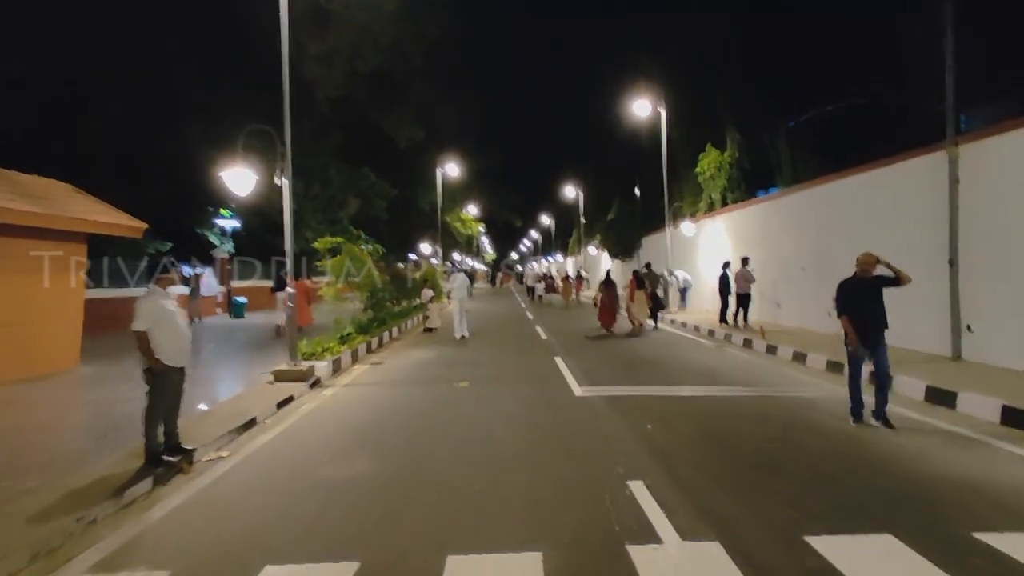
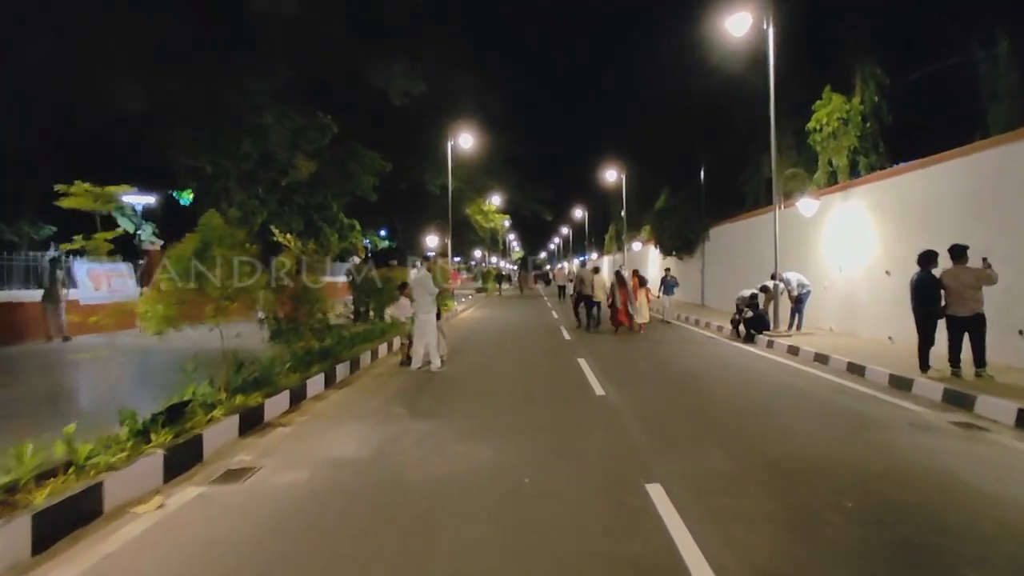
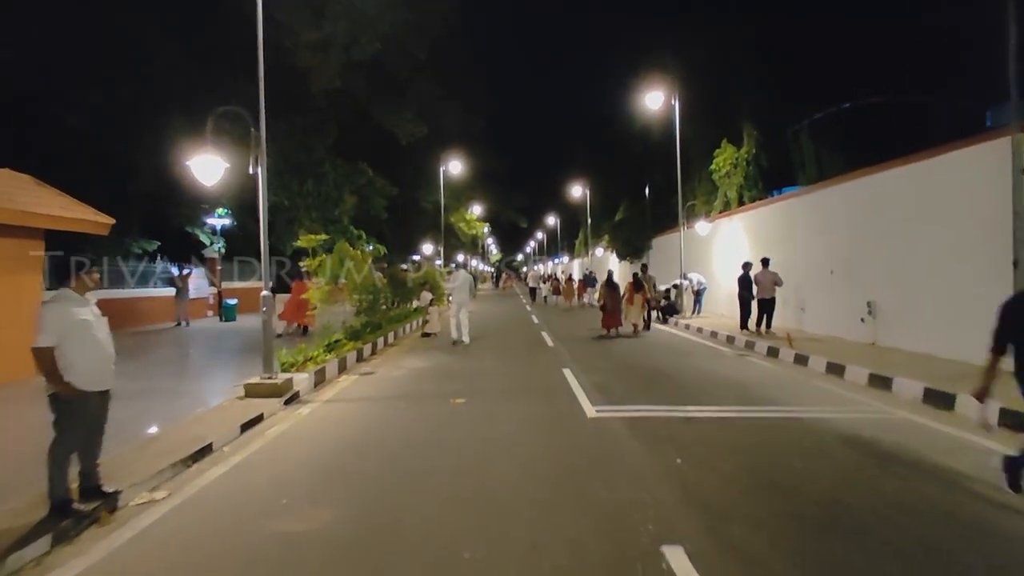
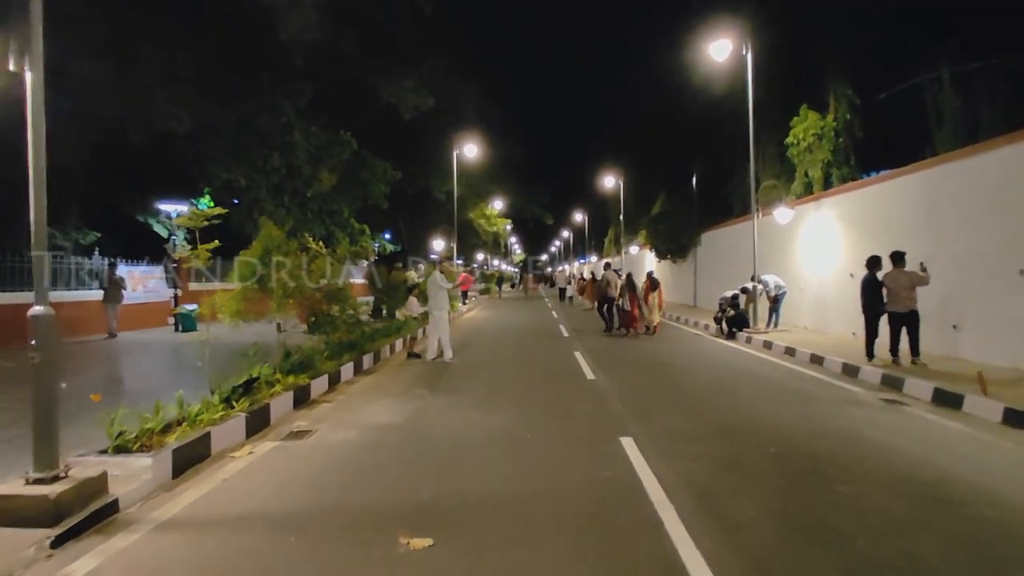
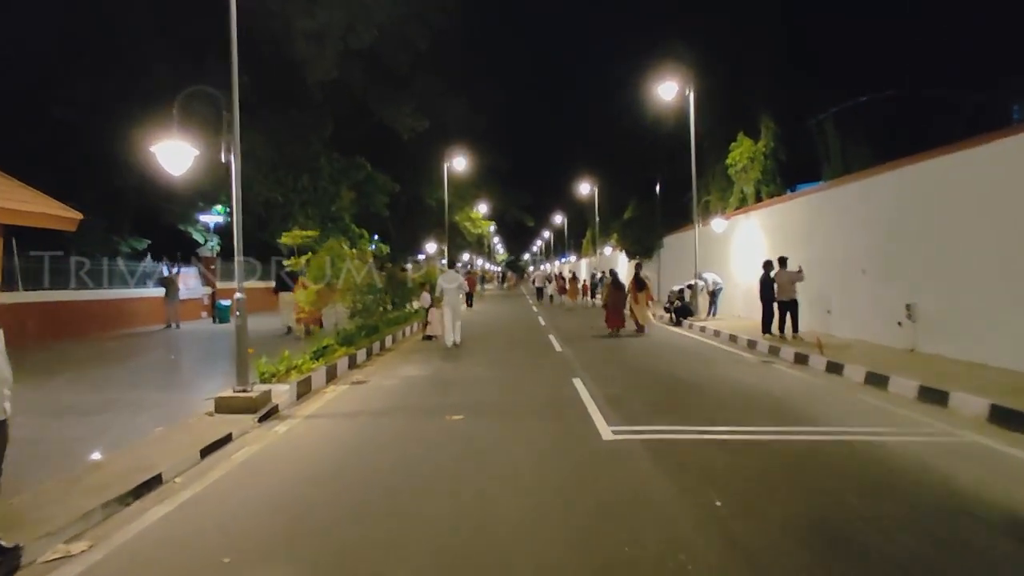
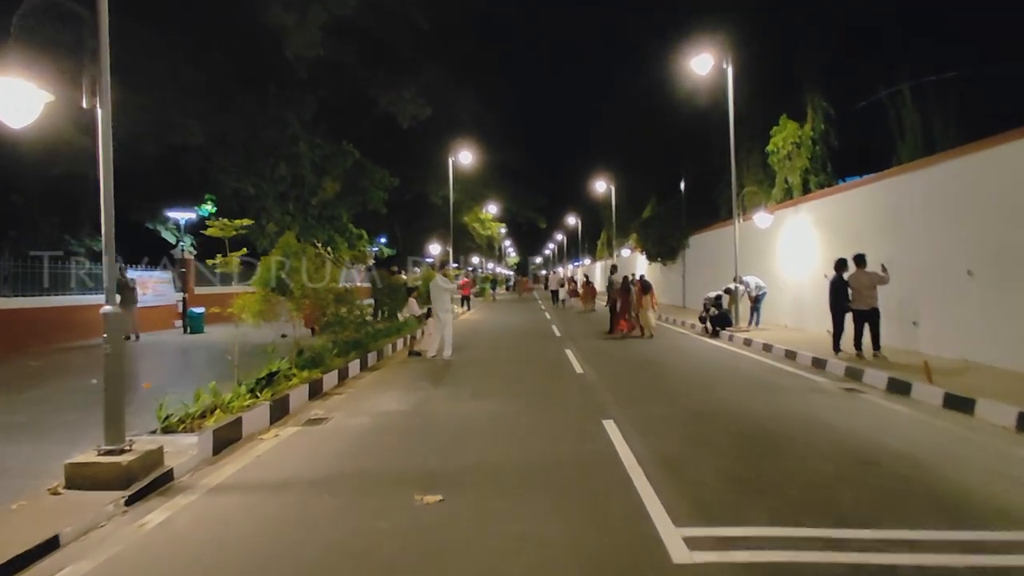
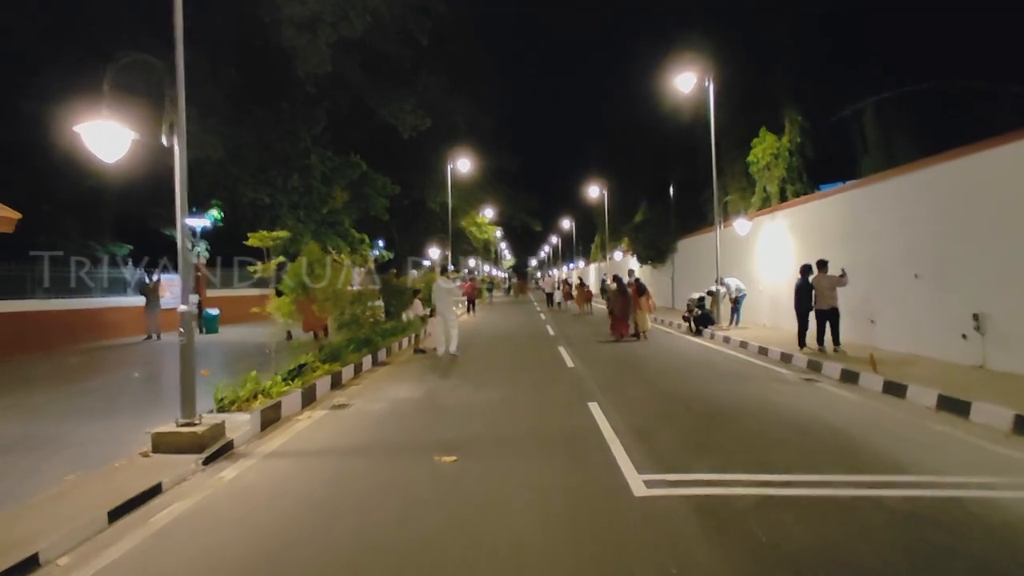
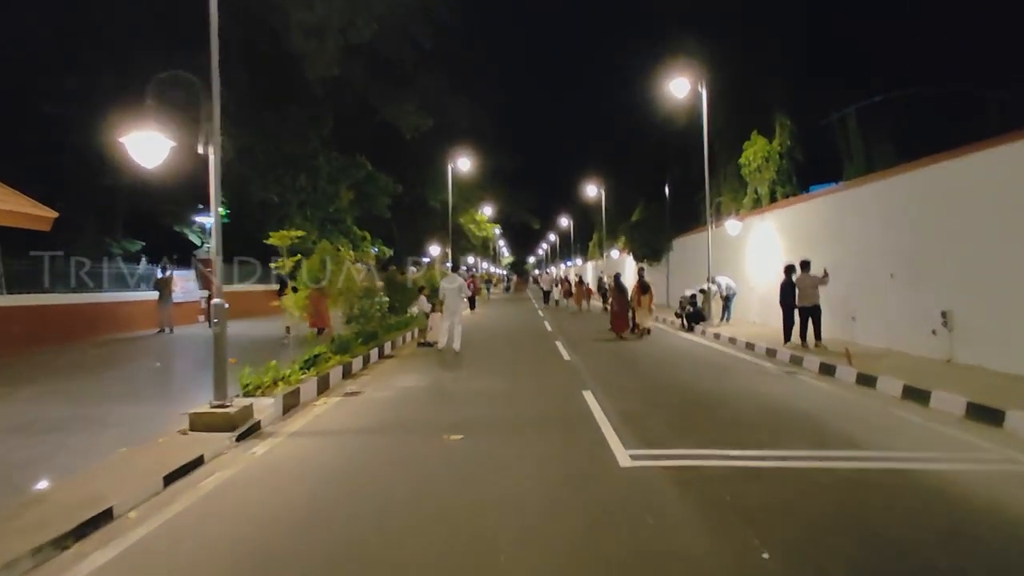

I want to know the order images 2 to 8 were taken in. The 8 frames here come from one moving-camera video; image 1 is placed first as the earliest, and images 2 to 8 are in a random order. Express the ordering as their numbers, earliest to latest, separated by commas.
3, 5, 8, 7, 6, 4, 2
